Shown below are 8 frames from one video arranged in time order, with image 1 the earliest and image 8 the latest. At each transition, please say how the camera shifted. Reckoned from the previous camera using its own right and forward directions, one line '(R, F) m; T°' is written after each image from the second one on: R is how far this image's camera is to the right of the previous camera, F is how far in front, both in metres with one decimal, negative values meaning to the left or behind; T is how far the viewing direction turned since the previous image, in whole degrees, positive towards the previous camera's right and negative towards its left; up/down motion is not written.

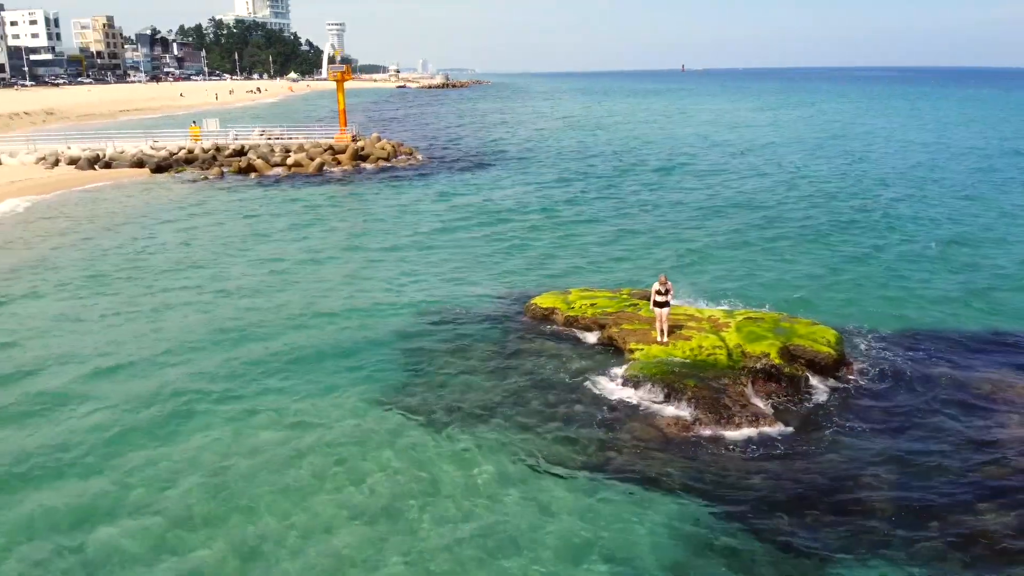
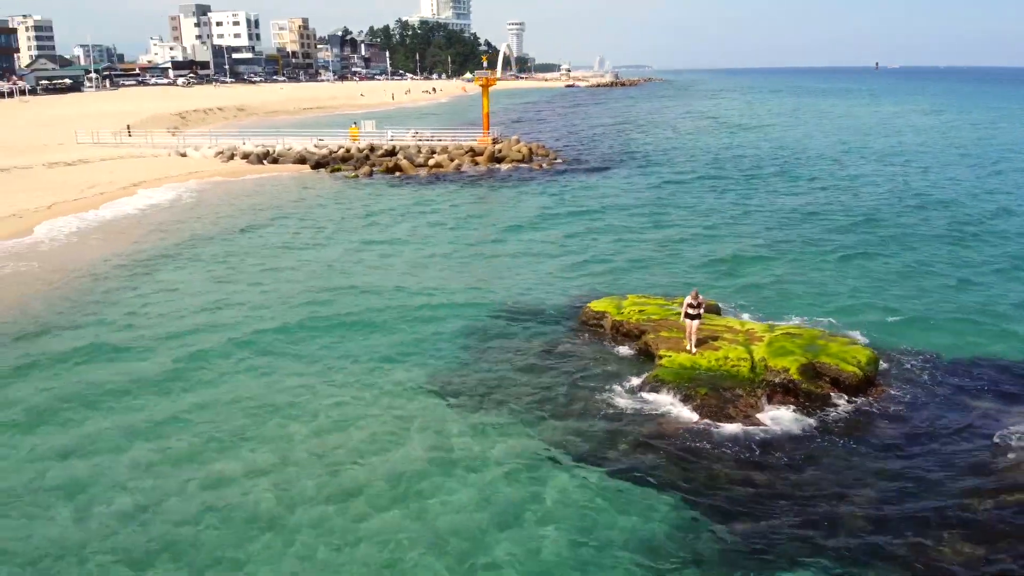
(+2.1, -0.8) m; -11°
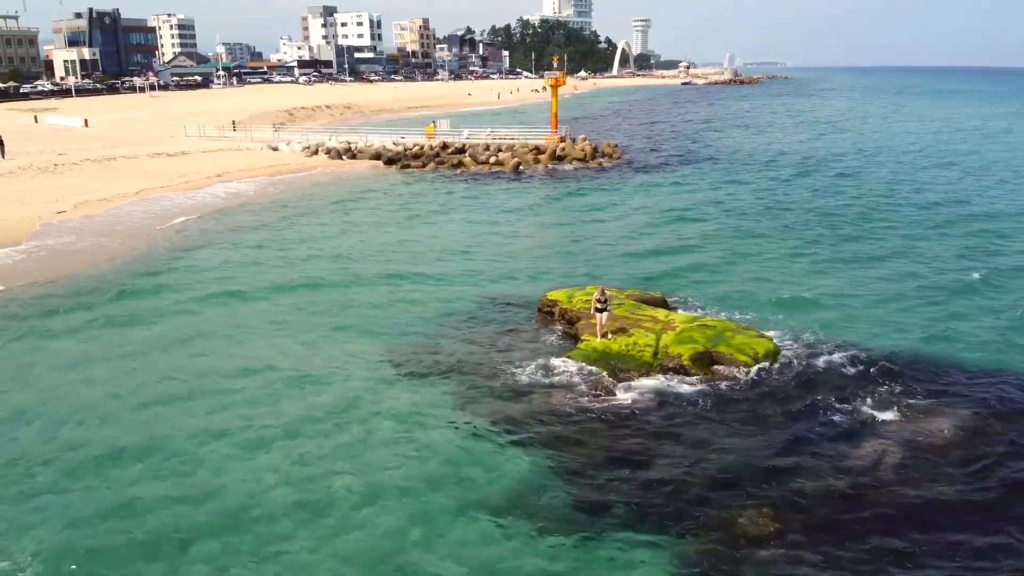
(+3.2, -1.1) m; -8°
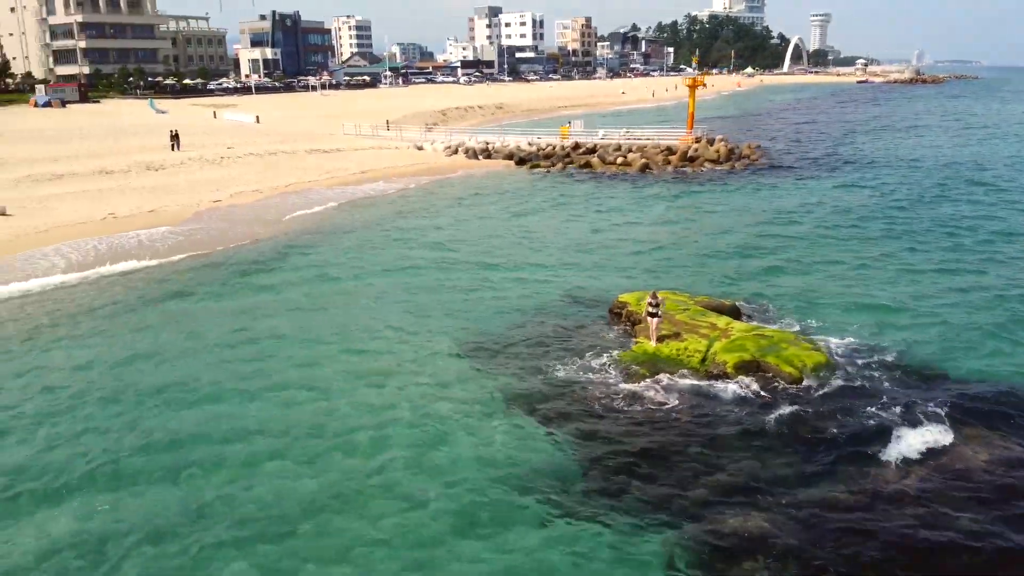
(+1.8, -0.5) m; -11°
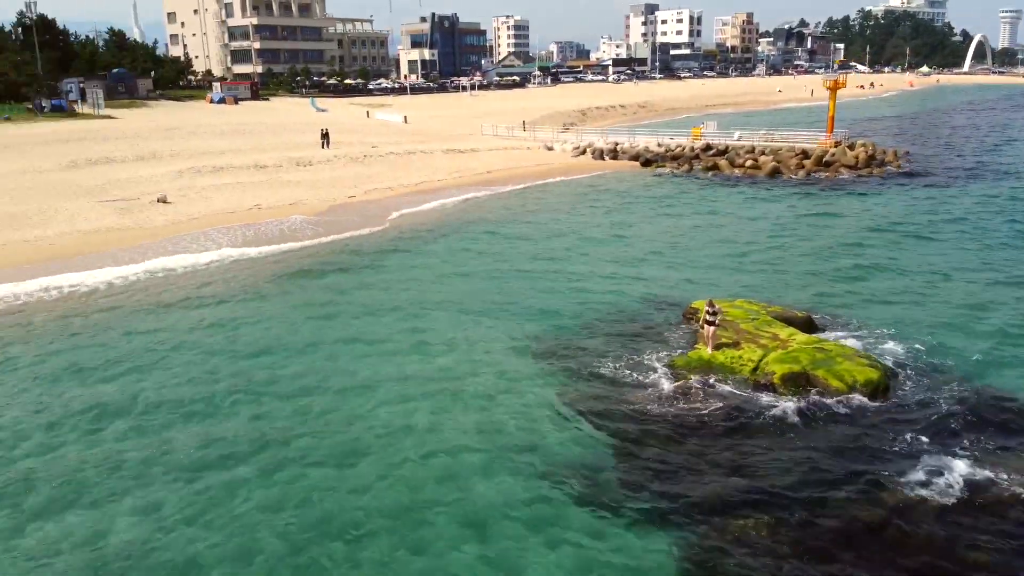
(+1.6, -0.6) m; -10°
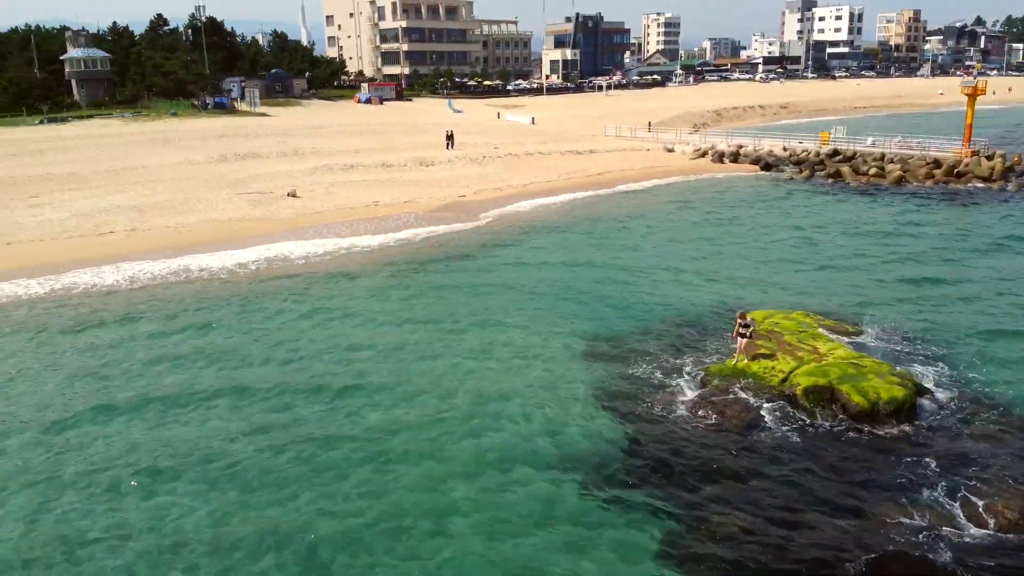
(+1.9, -0.8) m; -10°
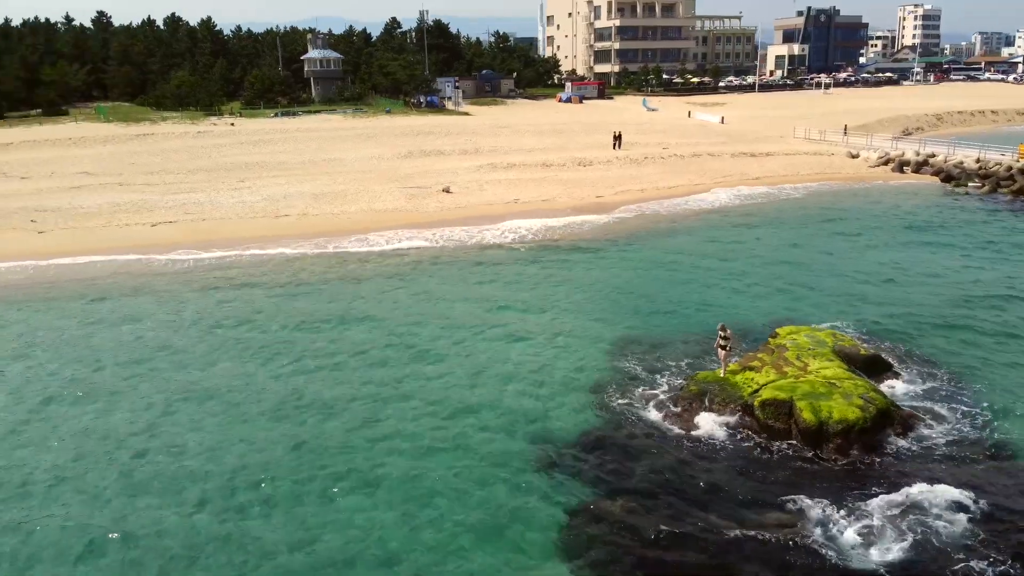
(+4.4, -1.2) m; -16°
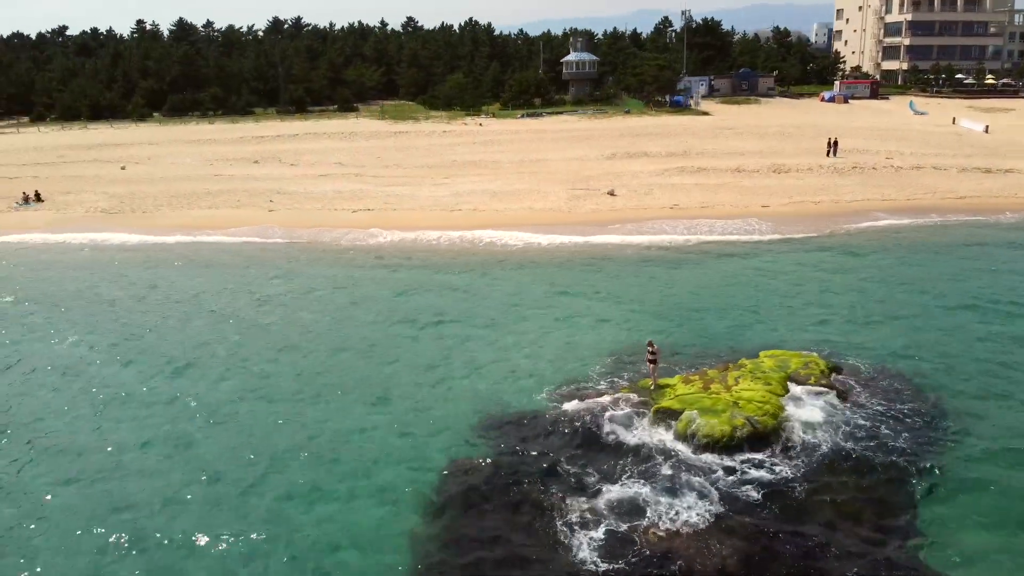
(+7.1, -1.8) m; -21°
